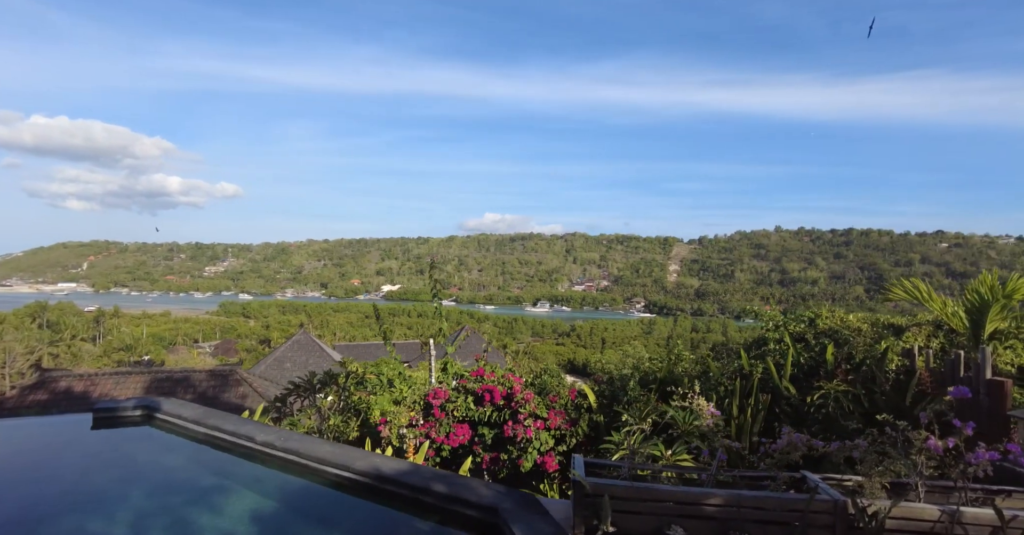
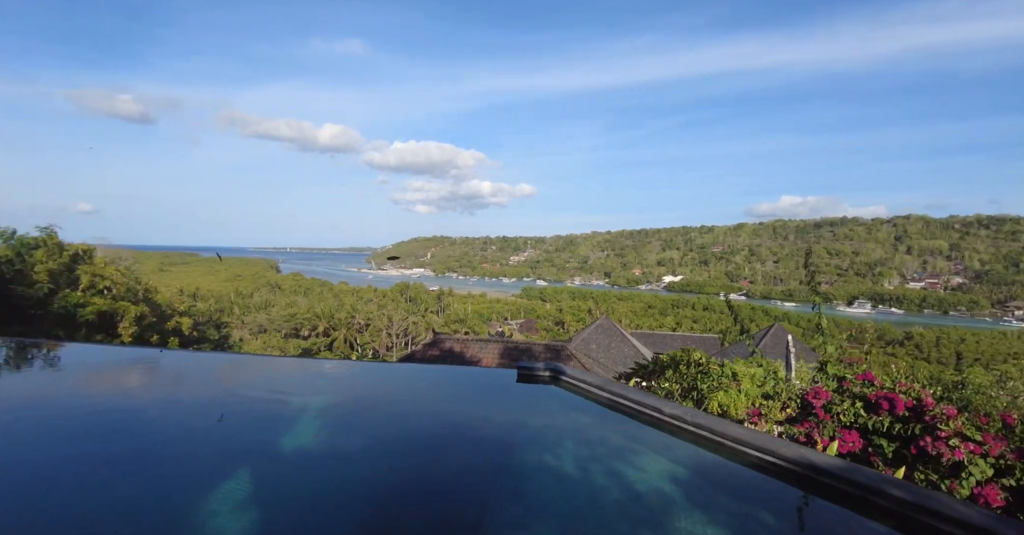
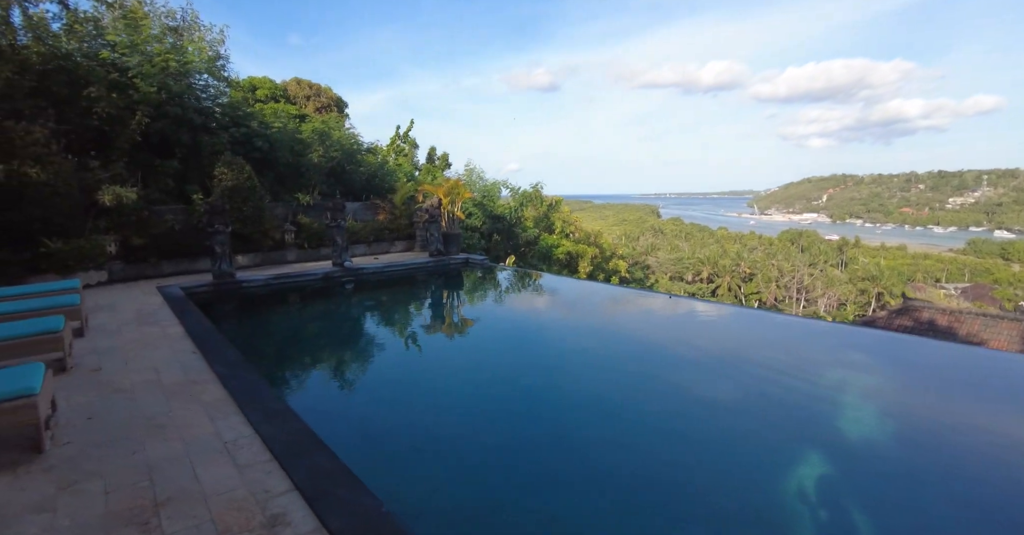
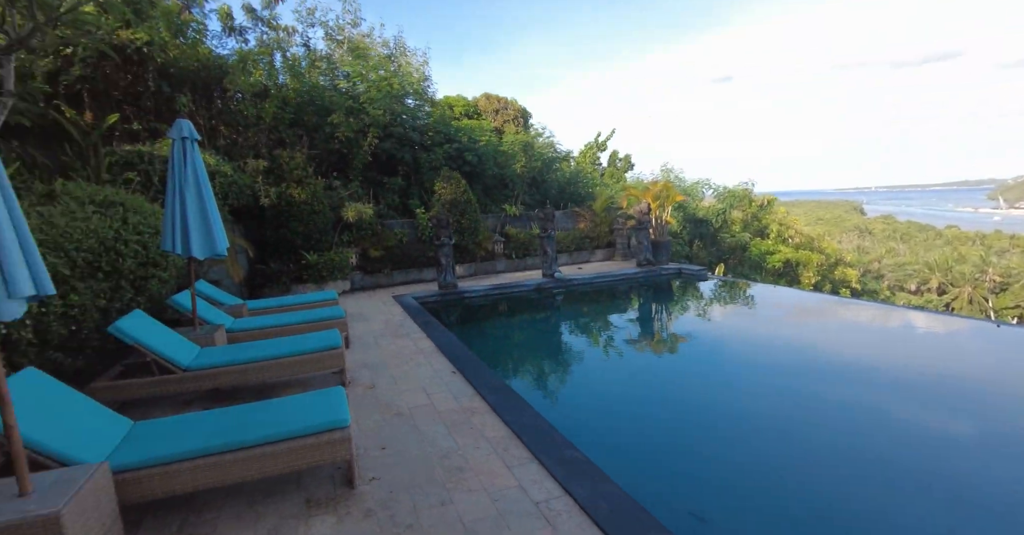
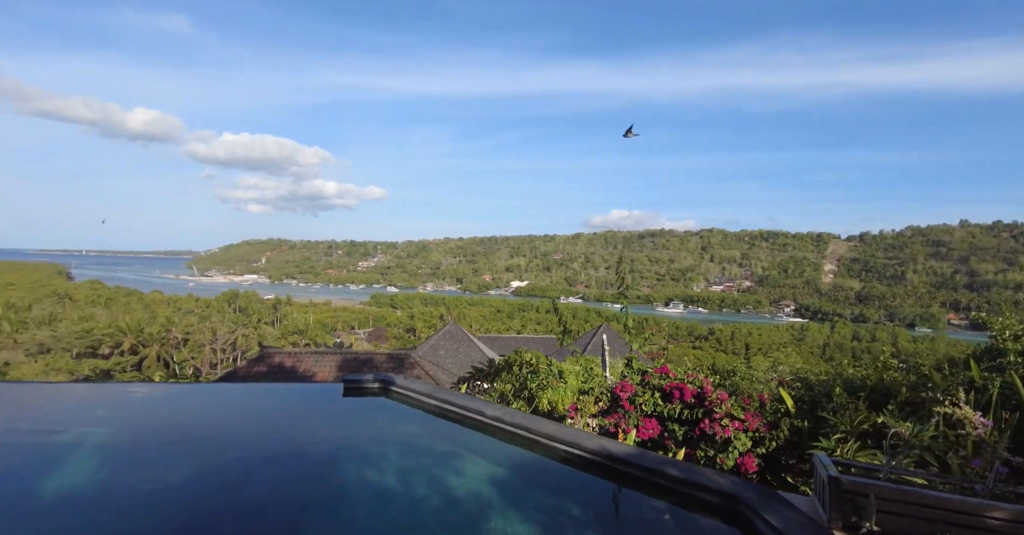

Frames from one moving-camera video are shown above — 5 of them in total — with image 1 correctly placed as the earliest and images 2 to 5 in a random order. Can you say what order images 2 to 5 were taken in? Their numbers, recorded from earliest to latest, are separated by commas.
5, 2, 3, 4
